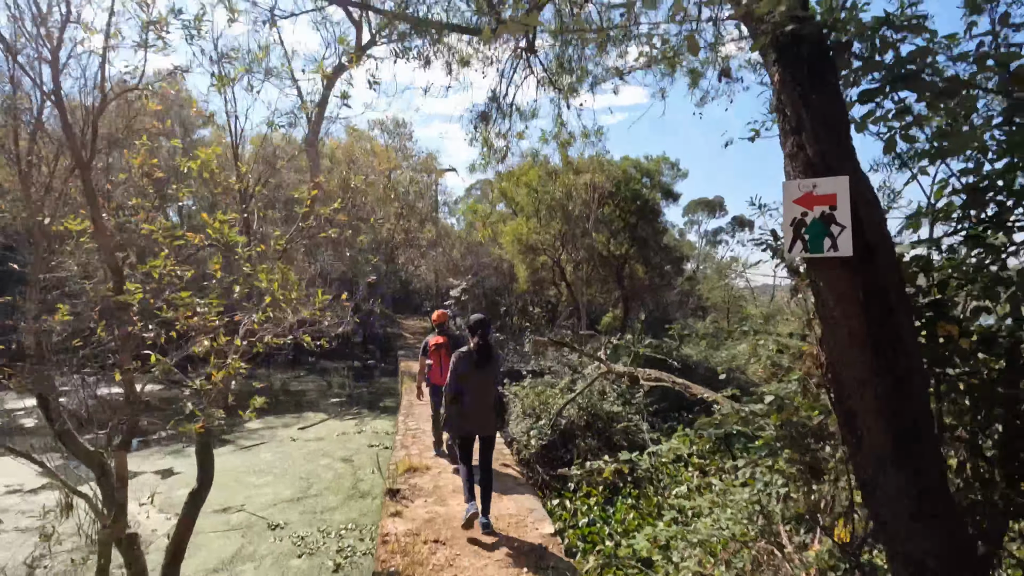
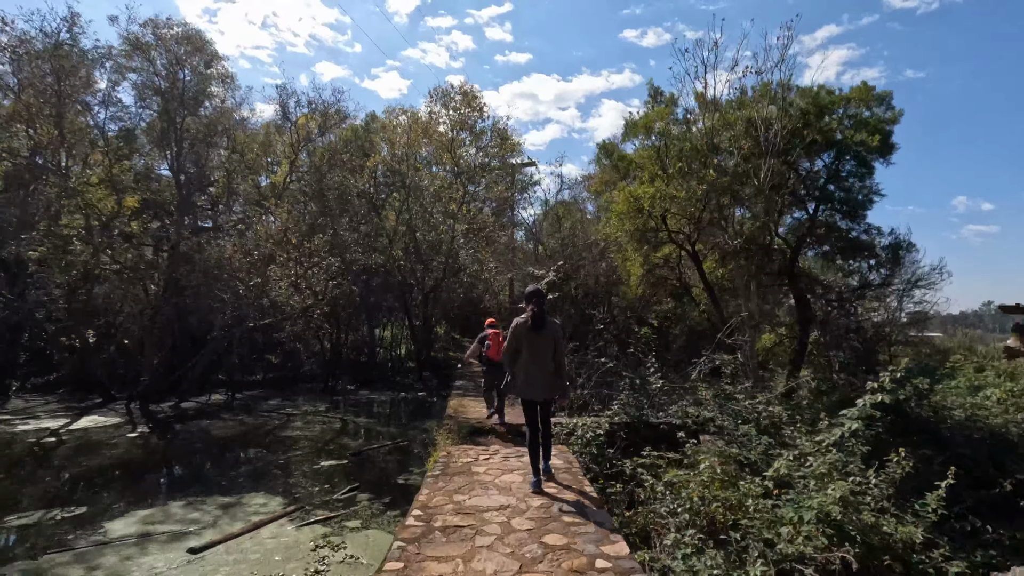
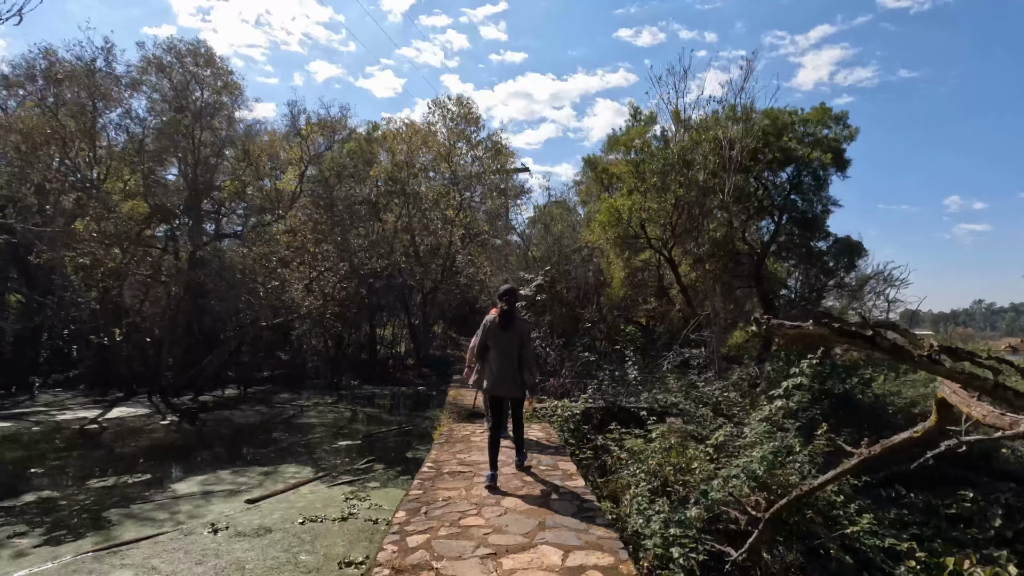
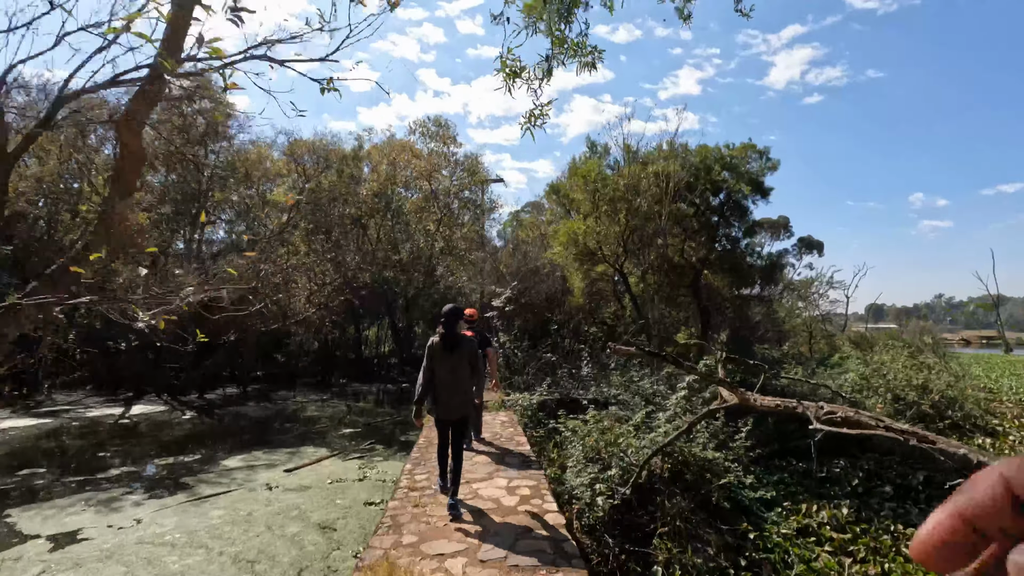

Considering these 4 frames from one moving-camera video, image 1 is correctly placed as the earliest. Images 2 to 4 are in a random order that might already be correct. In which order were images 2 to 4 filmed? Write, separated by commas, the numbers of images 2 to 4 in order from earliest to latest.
4, 3, 2
